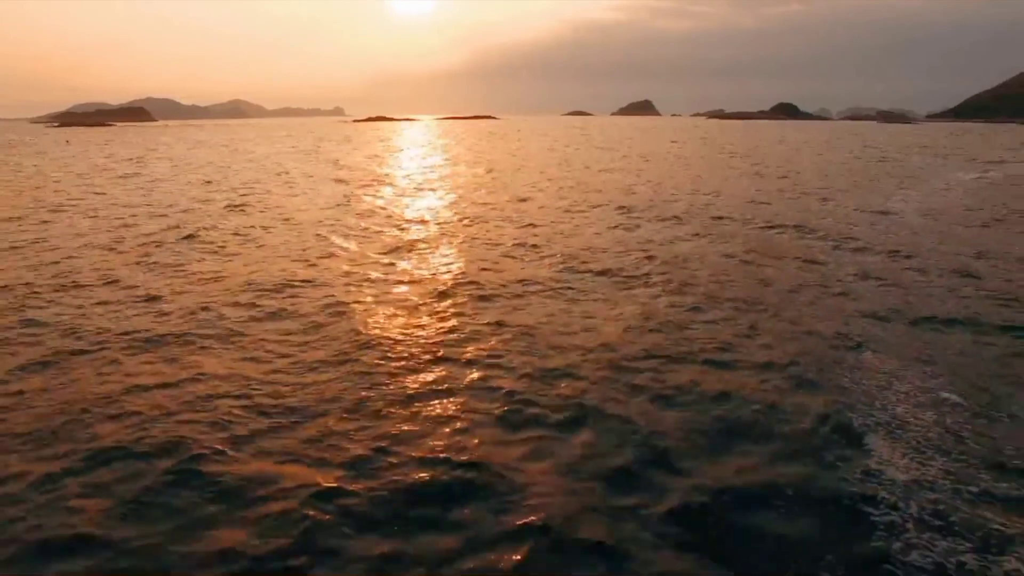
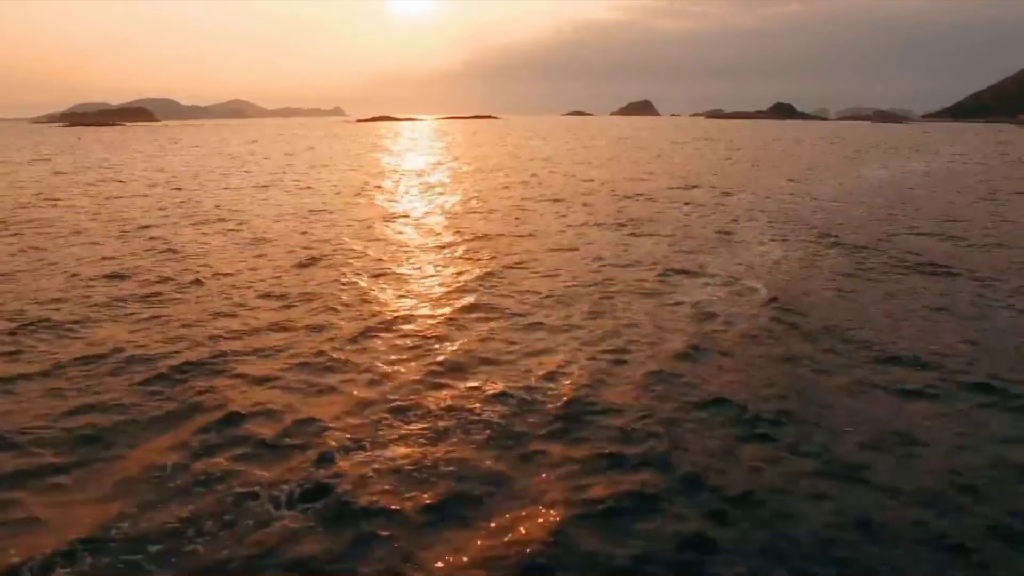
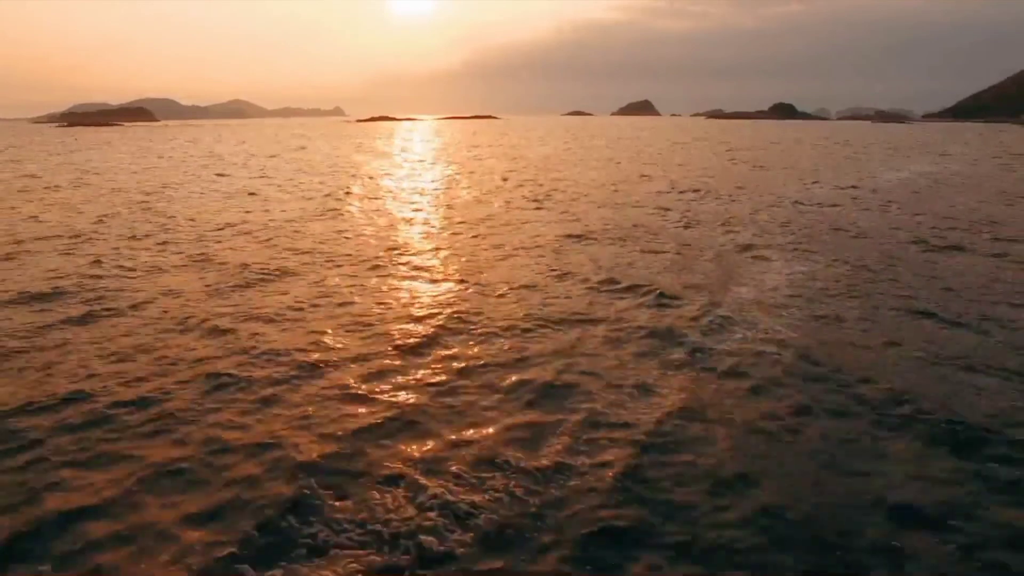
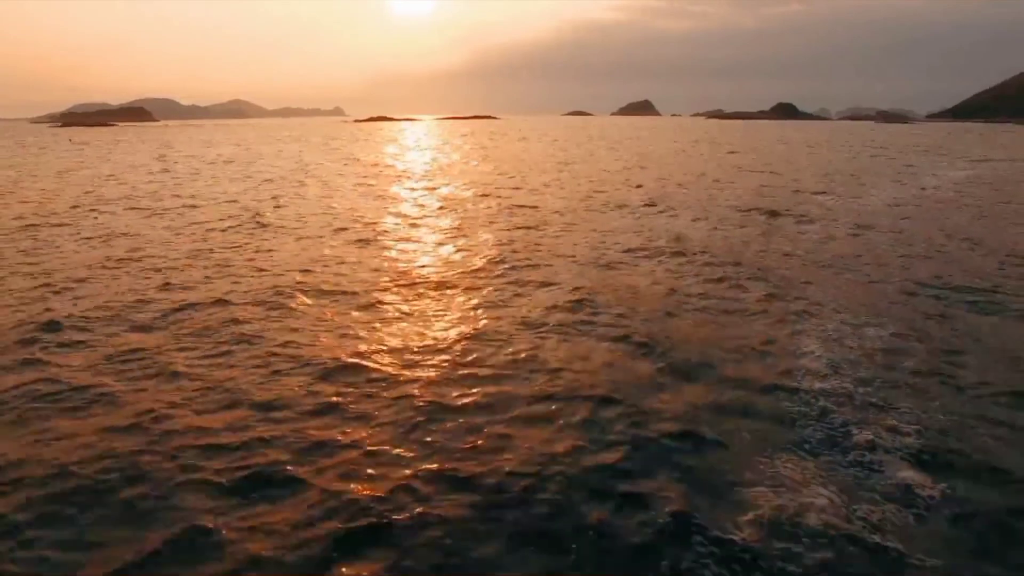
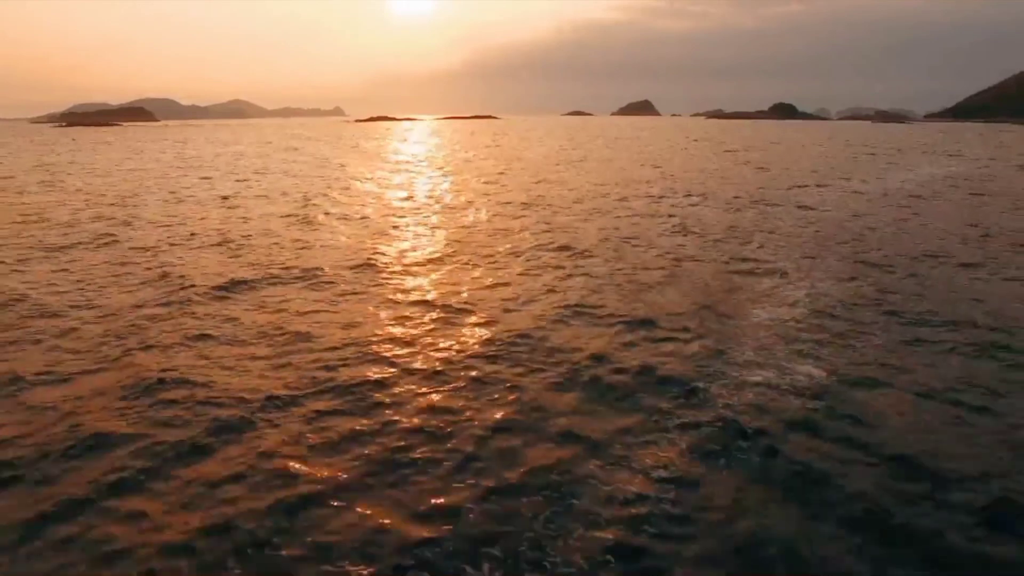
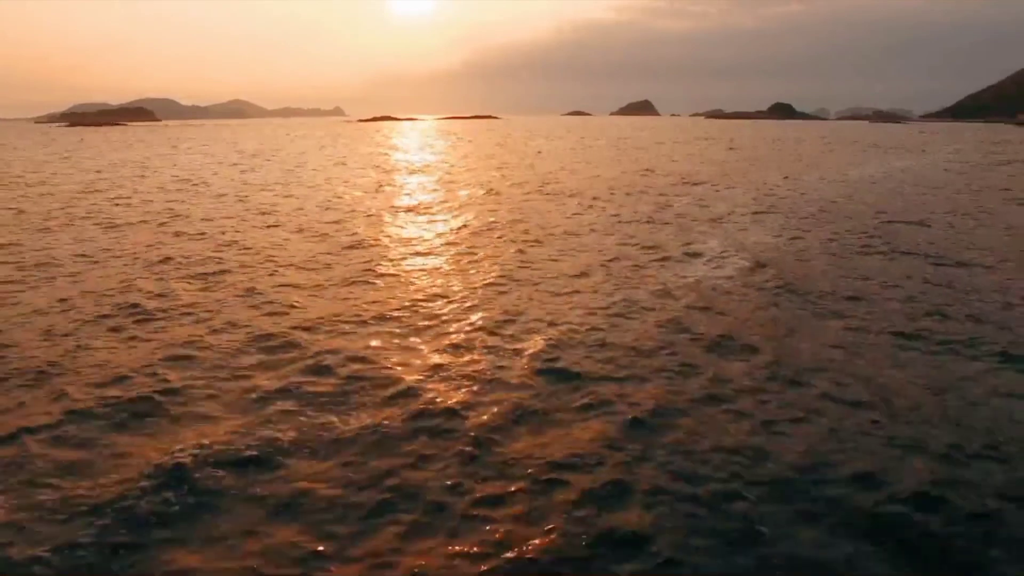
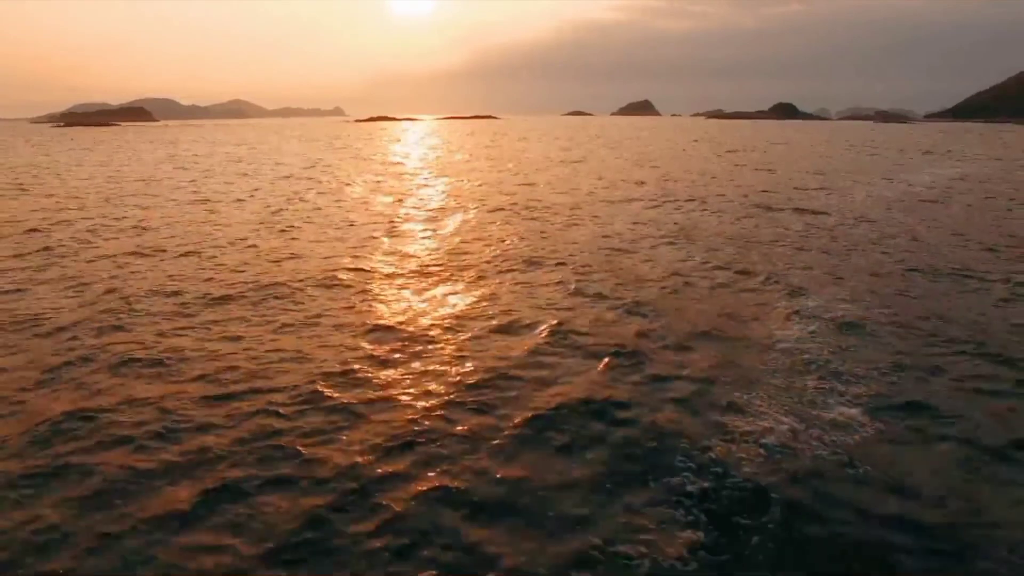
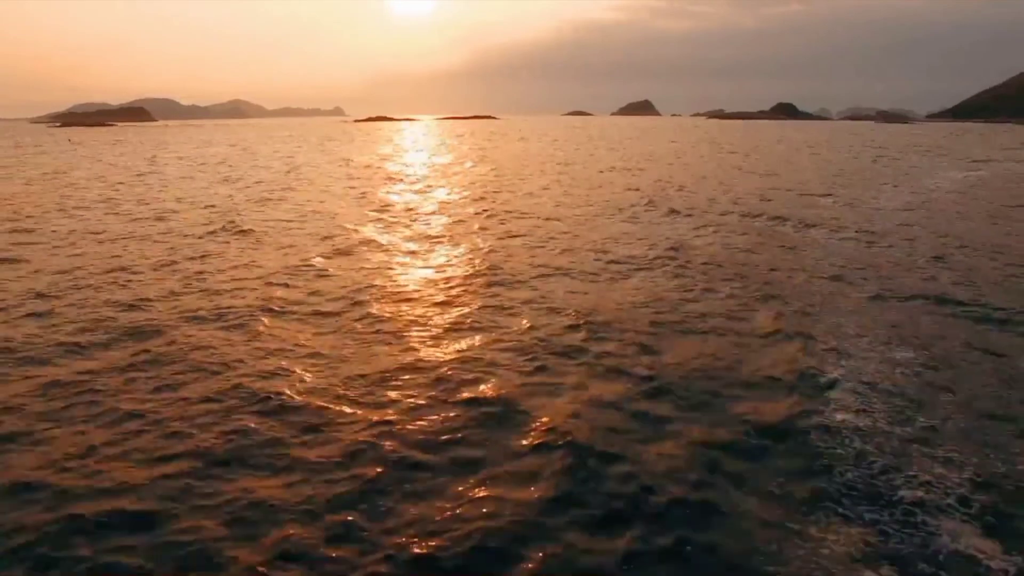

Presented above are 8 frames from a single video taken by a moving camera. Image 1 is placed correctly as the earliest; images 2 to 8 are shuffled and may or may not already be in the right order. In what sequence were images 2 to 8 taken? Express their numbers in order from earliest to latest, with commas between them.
8, 4, 7, 5, 3, 2, 6
